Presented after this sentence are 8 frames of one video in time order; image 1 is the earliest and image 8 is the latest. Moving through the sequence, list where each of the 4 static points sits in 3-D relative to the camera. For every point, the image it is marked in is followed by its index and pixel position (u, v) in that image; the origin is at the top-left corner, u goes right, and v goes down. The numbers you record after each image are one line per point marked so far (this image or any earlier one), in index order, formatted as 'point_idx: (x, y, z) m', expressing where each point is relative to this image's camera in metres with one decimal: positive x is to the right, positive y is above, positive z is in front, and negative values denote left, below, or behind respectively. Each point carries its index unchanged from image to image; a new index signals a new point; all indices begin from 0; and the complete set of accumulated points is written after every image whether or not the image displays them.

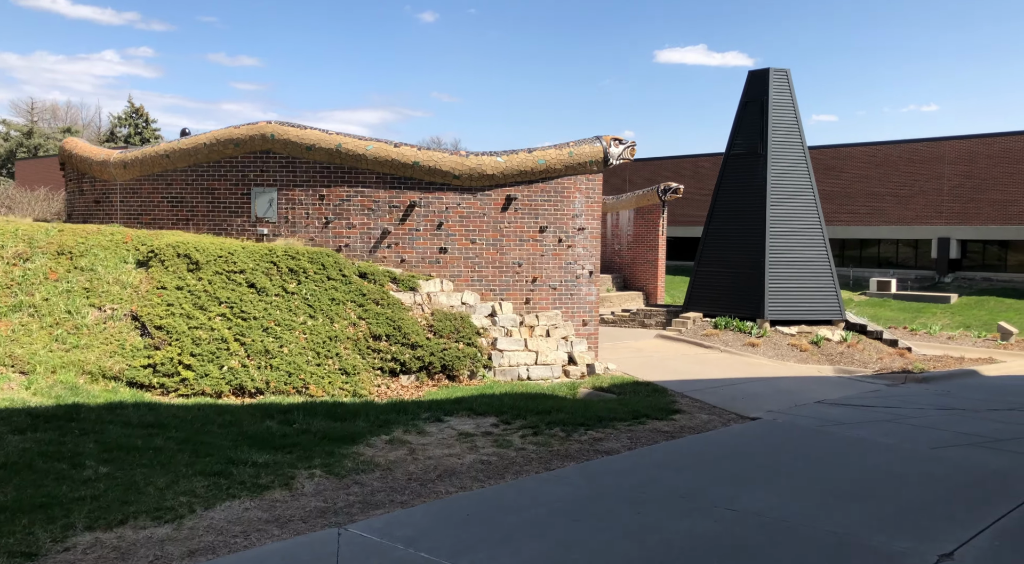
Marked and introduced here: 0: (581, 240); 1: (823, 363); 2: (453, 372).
0: (+1.2, +0.7, +11.2) m
1: (+5.8, -1.5, +13.0) m
2: (-0.8, -1.2, +9.3) m
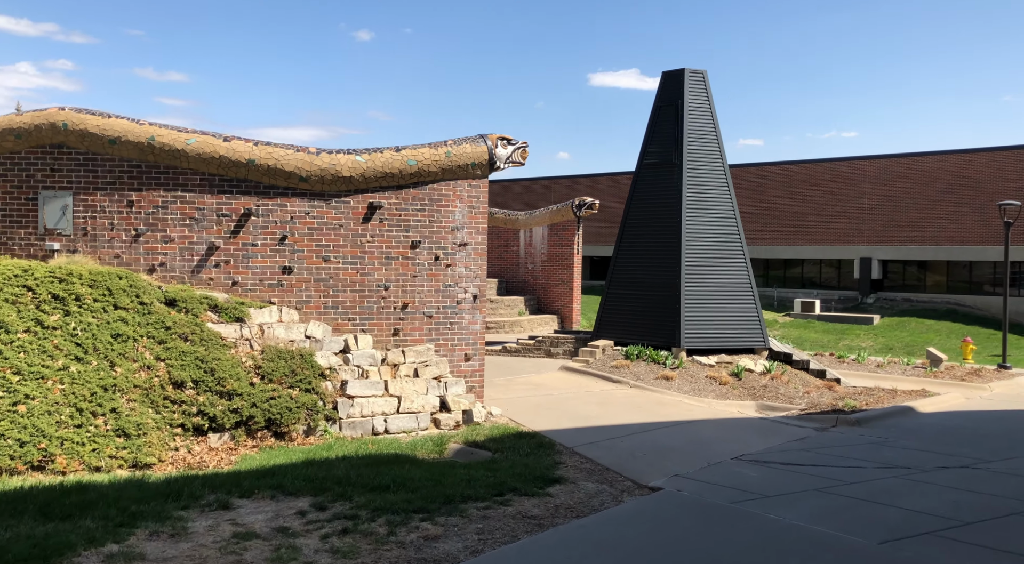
0: (-0.6, +0.3, +9.3) m
1: (+3.9, -2.0, +11.5) m
2: (-2.4, -1.5, +7.2) m
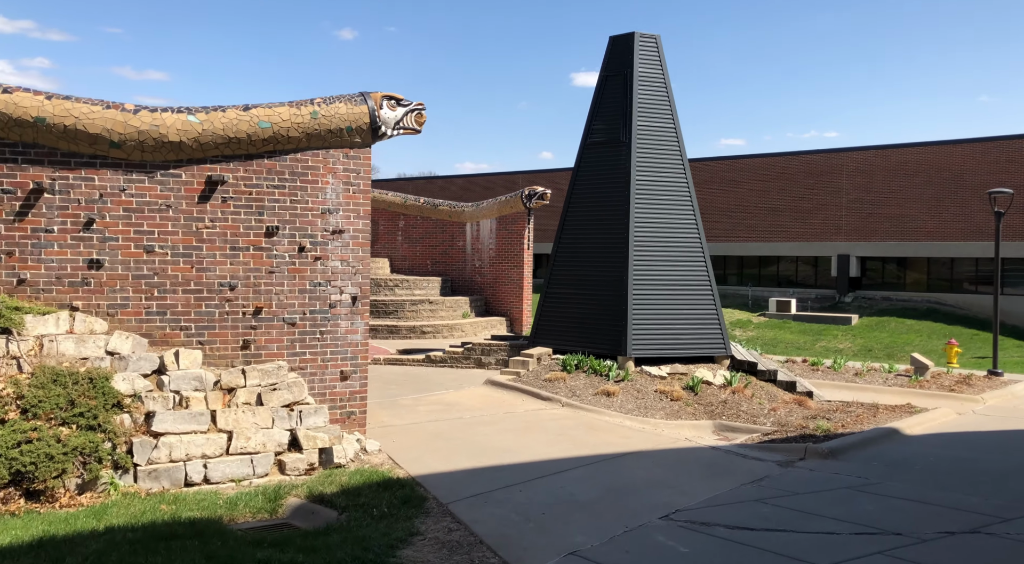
0: (-1.8, +0.3, +7.3) m
1: (+2.6, -1.9, +9.6) m
2: (-3.6, -1.5, +5.2) m
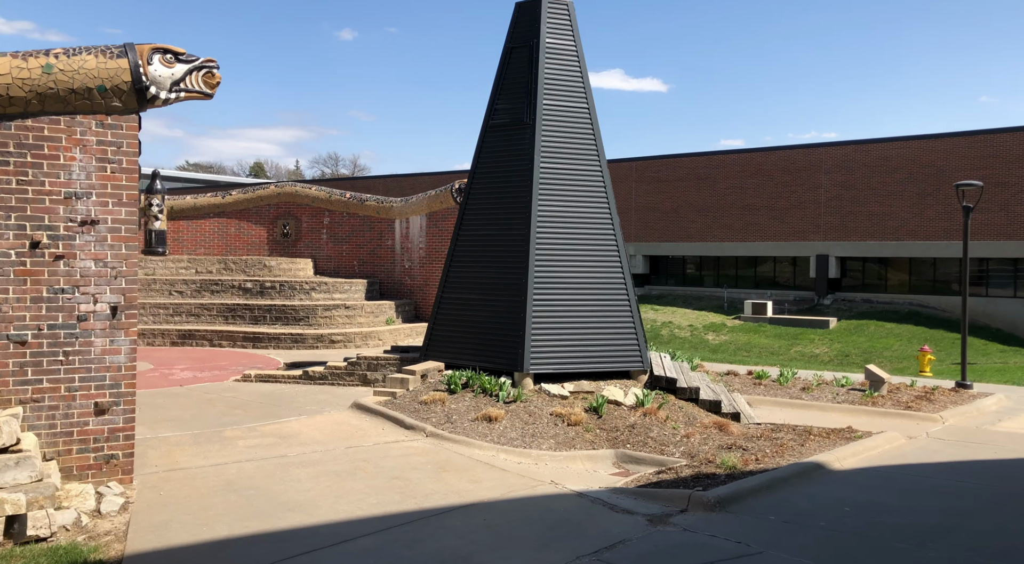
0: (-3.5, +0.3, +5.6) m
1: (+0.9, -1.9, +8.0) m
2: (-5.2, -1.6, +3.5) m
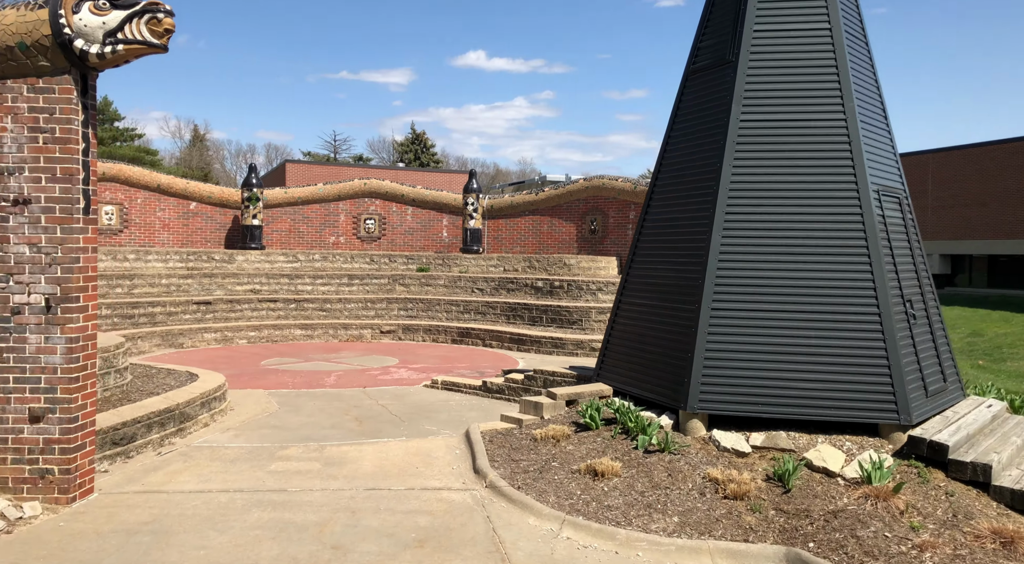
0: (-3.6, +0.4, +5.0) m
1: (+1.4, -1.8, +4.6) m
2: (-6.1, -1.5, +4.1) m
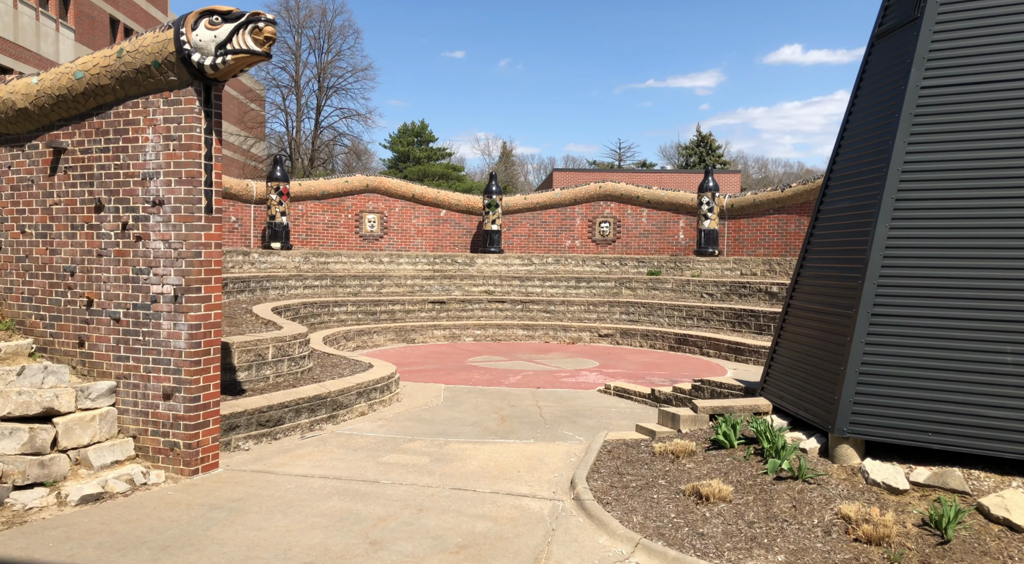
0: (-2.9, +0.5, +5.6) m
1: (+1.7, -1.8, +3.5) m
2: (-5.6, -1.4, +5.6) m
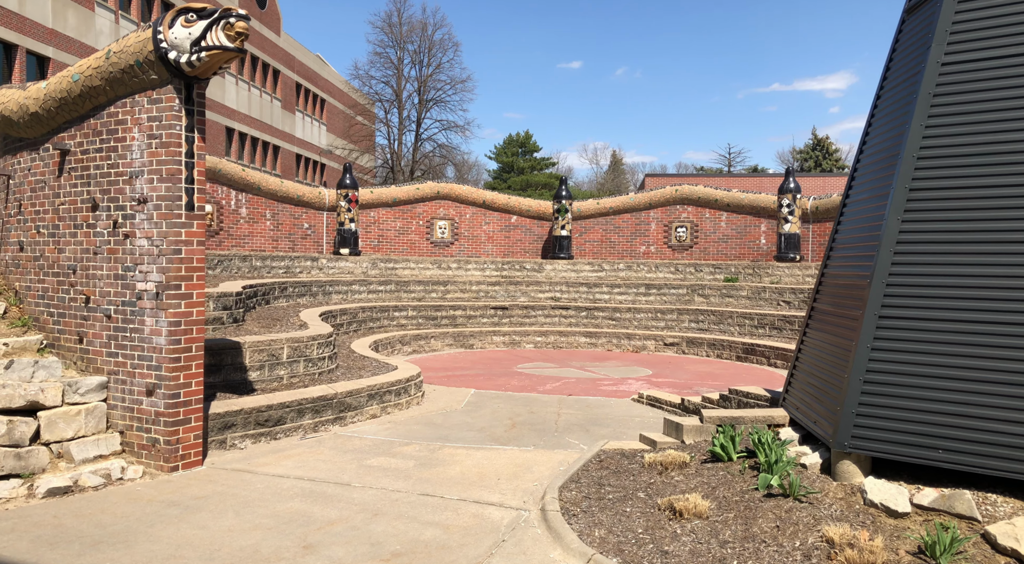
0: (-3.0, +0.5, +5.7) m
1: (+1.2, -1.7, +3.1) m
2: (-5.8, -1.4, +6.0) m
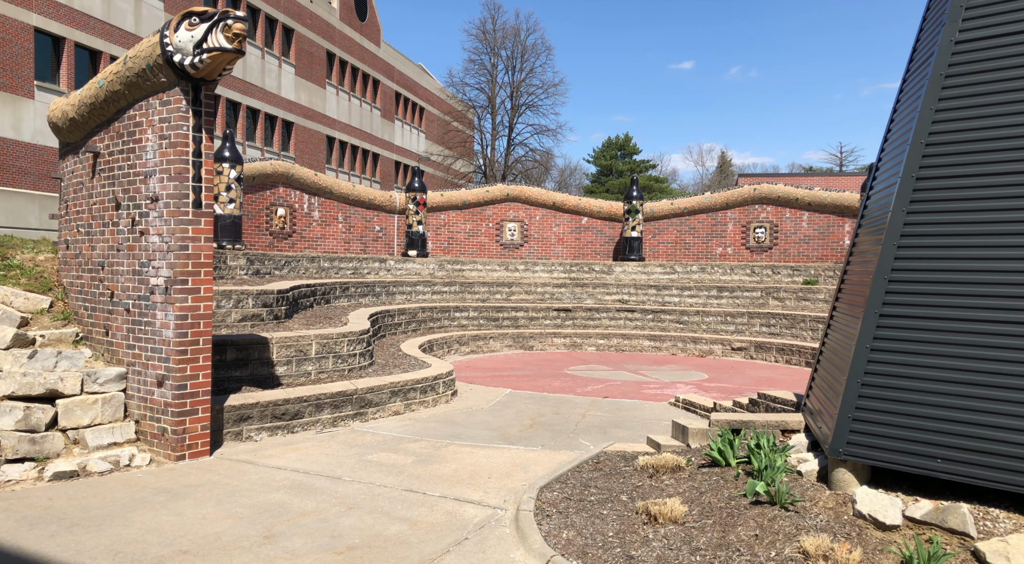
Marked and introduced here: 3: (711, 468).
0: (-3.1, +0.5, +5.9) m
1: (+0.9, -1.7, +2.8) m
2: (-5.7, -1.3, +6.5) m
3: (+1.4, -1.4, +5.0) m
